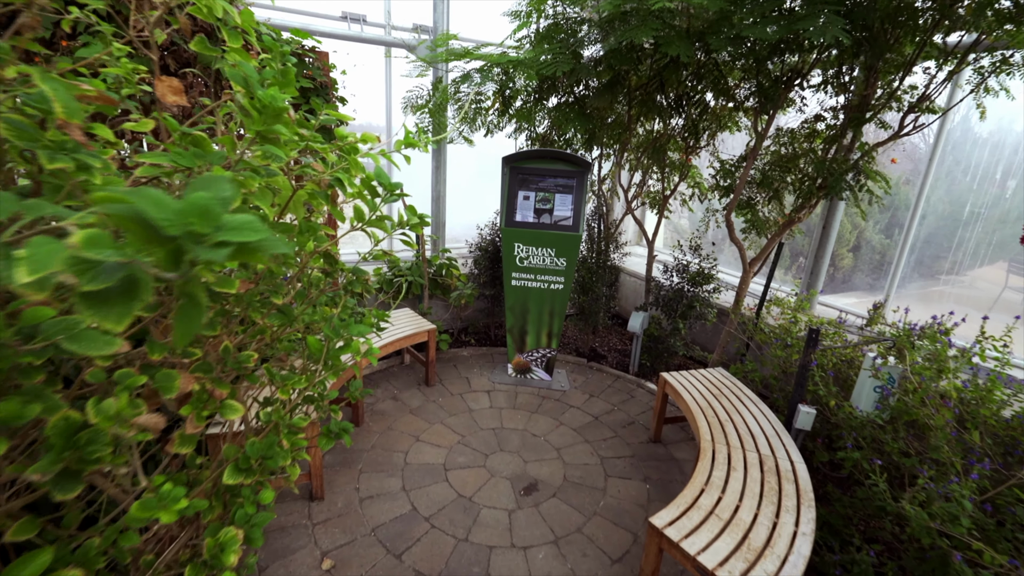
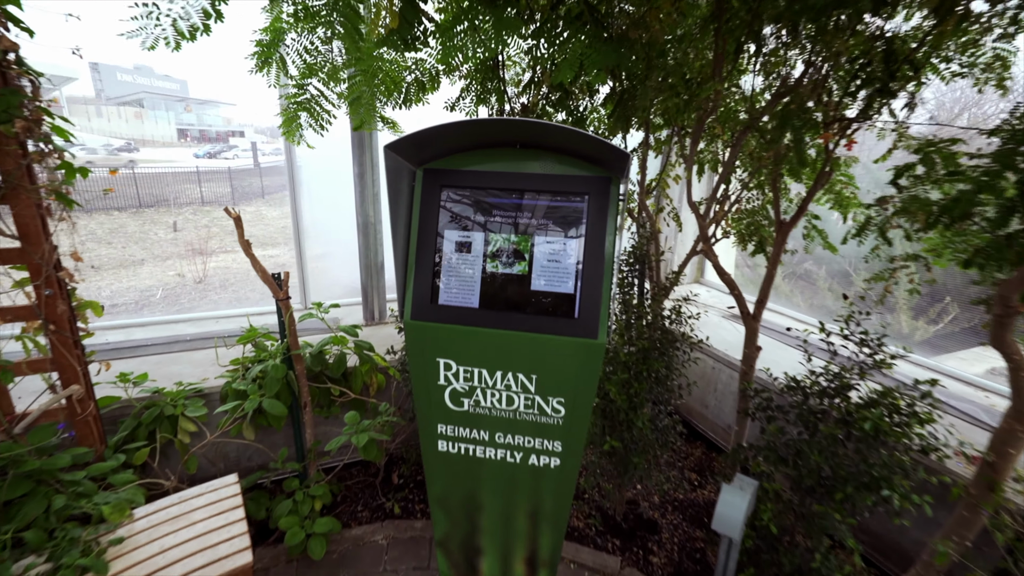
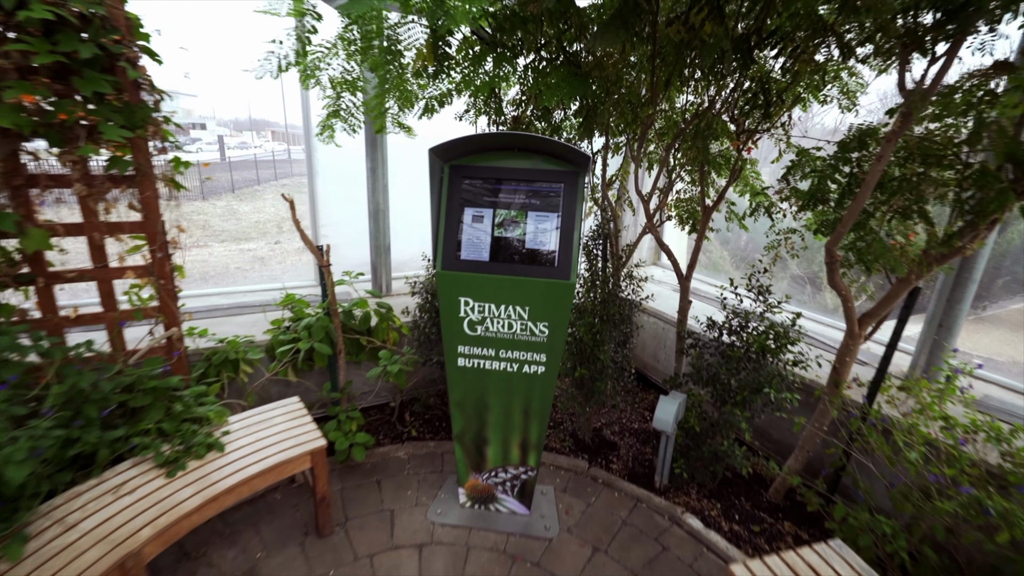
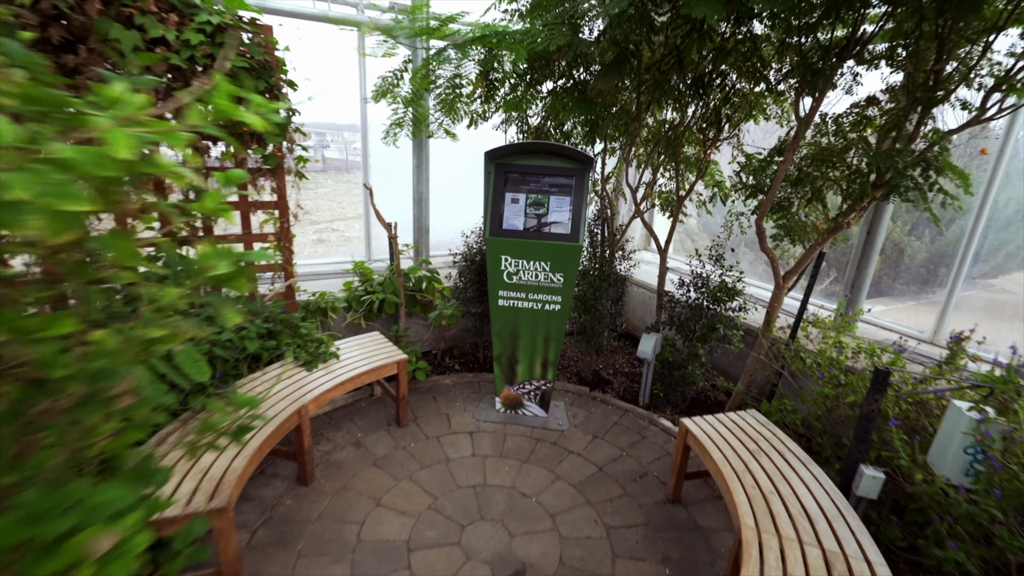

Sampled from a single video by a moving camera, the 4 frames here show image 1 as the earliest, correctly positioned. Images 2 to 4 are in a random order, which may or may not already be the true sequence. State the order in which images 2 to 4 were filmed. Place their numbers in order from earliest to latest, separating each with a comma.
4, 3, 2
